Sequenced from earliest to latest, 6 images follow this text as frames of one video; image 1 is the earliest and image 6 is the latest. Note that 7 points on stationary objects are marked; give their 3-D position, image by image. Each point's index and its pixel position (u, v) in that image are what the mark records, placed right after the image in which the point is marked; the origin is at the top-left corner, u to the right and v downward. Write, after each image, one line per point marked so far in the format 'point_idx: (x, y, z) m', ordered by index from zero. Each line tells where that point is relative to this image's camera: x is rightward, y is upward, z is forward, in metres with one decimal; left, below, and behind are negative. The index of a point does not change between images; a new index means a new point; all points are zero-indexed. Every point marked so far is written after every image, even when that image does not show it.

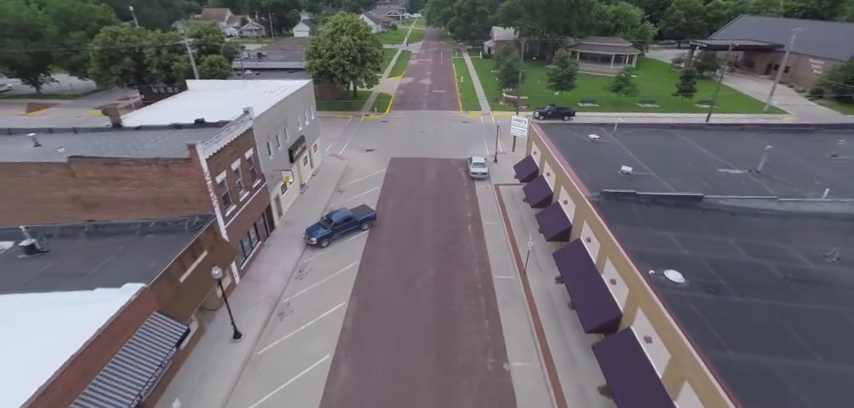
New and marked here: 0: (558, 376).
0: (+4.9, -6.3, +14.8) m
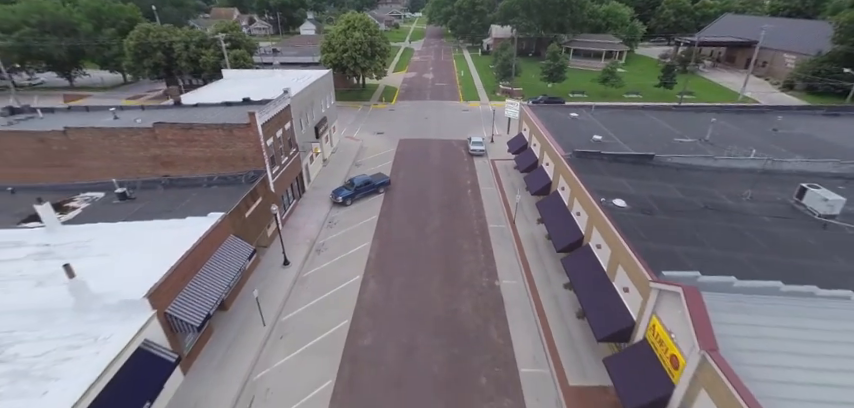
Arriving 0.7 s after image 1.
0: (+5.3, -4.0, +19.3) m
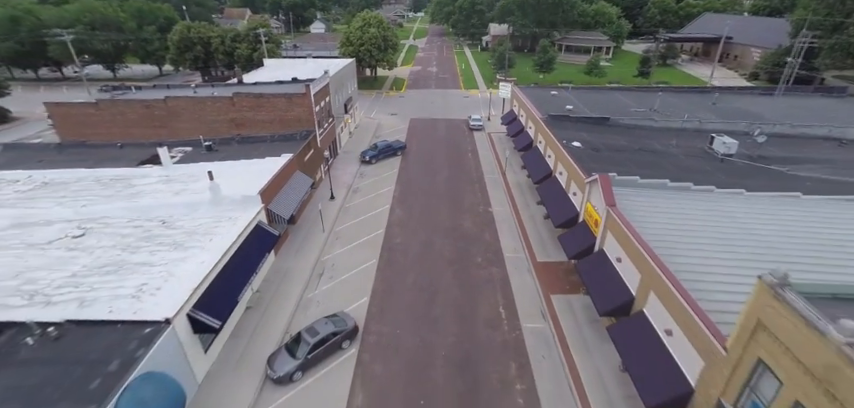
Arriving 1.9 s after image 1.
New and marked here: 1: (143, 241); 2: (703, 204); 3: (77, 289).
0: (+6.1, -0.5, +26.2) m
1: (-12.6, -1.6, +17.8) m
2: (+12.3, 0.0, +17.9) m
3: (-13.1, -3.2, +15.1) m
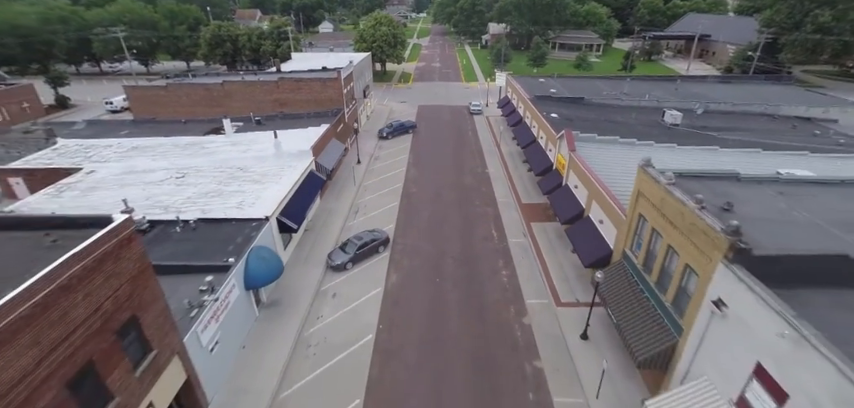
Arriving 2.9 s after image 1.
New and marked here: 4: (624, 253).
0: (+6.8, +2.6, +32.6) m
1: (-11.9, +1.5, +24.3) m
2: (+13.0, +3.2, +24.3) m
3: (-12.4, 0.0, +21.5) m
4: (+8.2, -2.1, +16.6) m
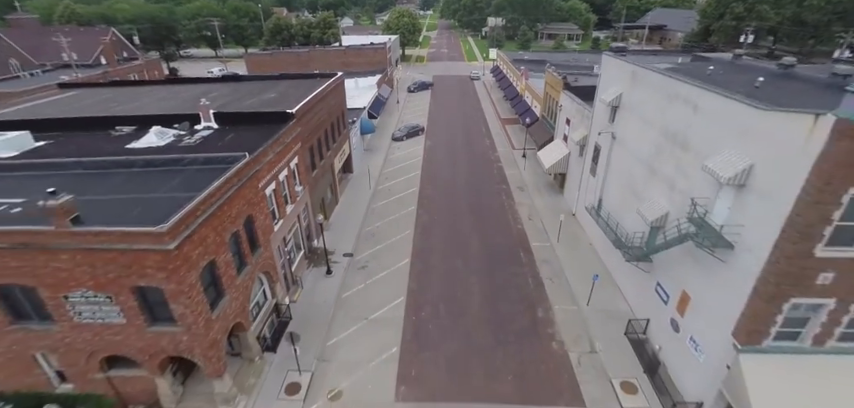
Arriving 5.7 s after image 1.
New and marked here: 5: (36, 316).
0: (+8.7, +12.4, +50.9) m
1: (-10.0, +11.3, +42.8) m
2: (+14.9, +13.0, +42.6) m
3: (-10.6, +9.8, +40.0) m
4: (+10.0, +7.8, +34.9) m
5: (-12.2, -3.5, +12.6) m
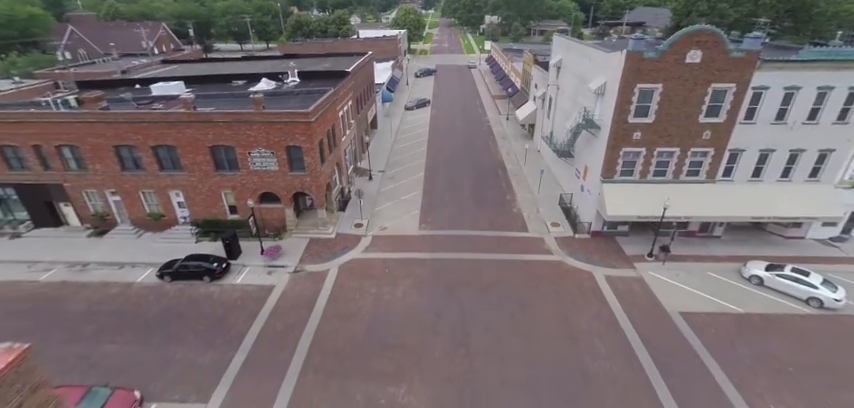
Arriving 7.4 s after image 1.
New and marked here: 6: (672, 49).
0: (+9.5, +18.0, +61.7) m
1: (-9.3, +16.9, +53.6) m
2: (+15.6, +18.6, +53.3) m
3: (-9.8, +15.4, +50.8) m
4: (+10.7, +13.4, +45.6) m
5: (-11.6, +2.1, +23.4) m
6: (+11.7, +7.5, +19.3) m
